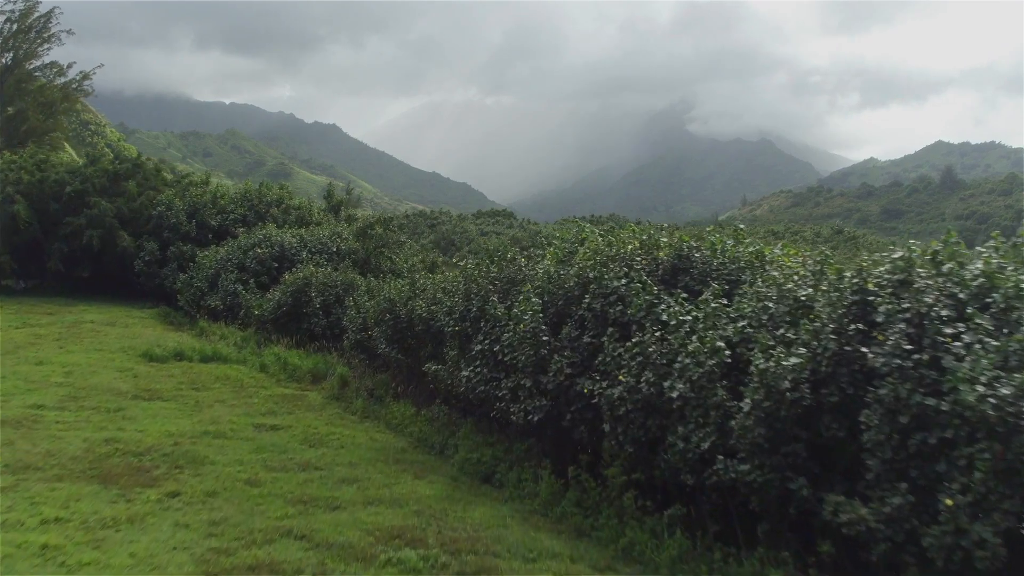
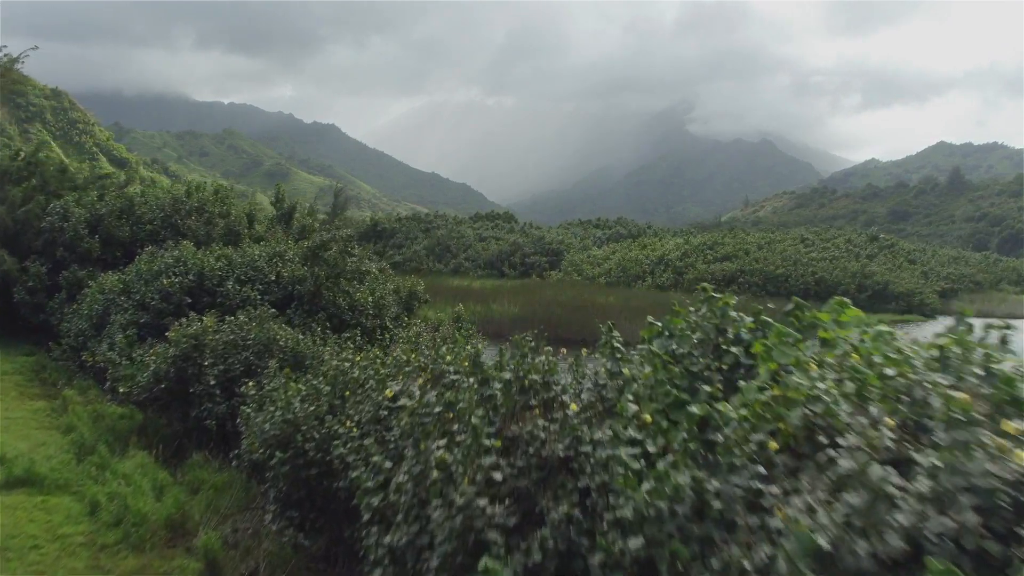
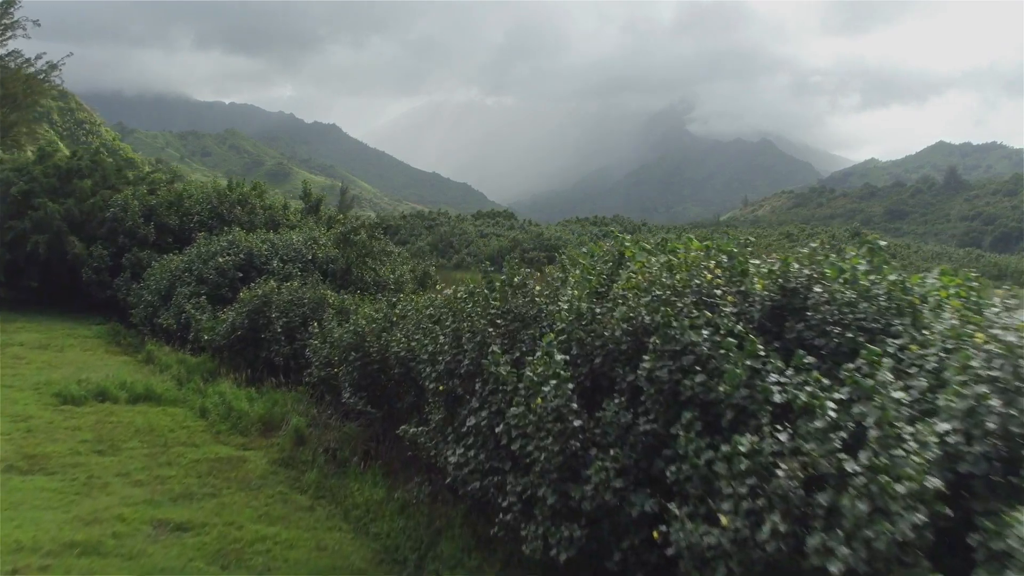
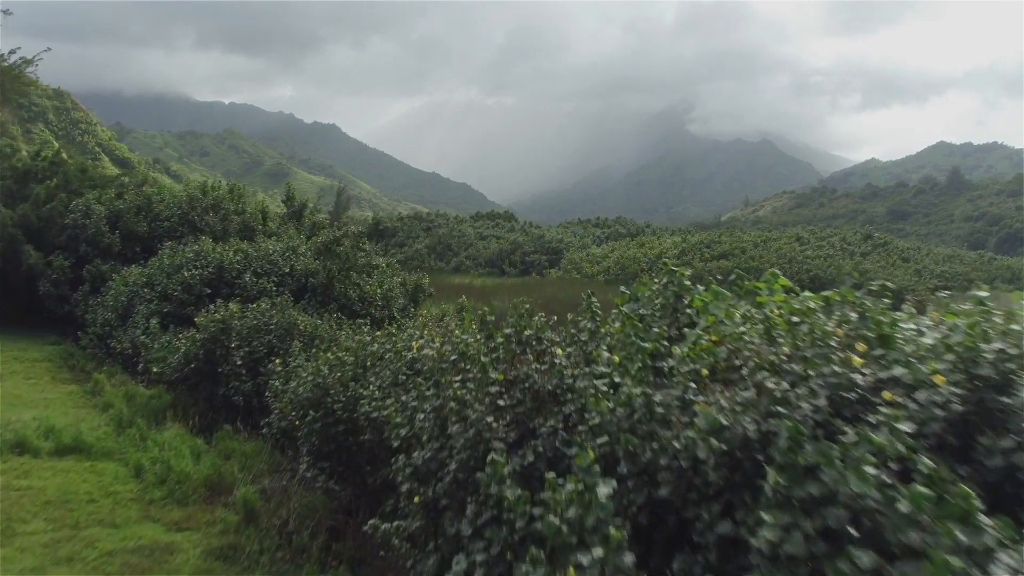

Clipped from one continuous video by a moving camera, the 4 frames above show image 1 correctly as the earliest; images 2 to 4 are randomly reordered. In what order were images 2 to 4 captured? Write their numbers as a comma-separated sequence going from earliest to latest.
3, 4, 2
